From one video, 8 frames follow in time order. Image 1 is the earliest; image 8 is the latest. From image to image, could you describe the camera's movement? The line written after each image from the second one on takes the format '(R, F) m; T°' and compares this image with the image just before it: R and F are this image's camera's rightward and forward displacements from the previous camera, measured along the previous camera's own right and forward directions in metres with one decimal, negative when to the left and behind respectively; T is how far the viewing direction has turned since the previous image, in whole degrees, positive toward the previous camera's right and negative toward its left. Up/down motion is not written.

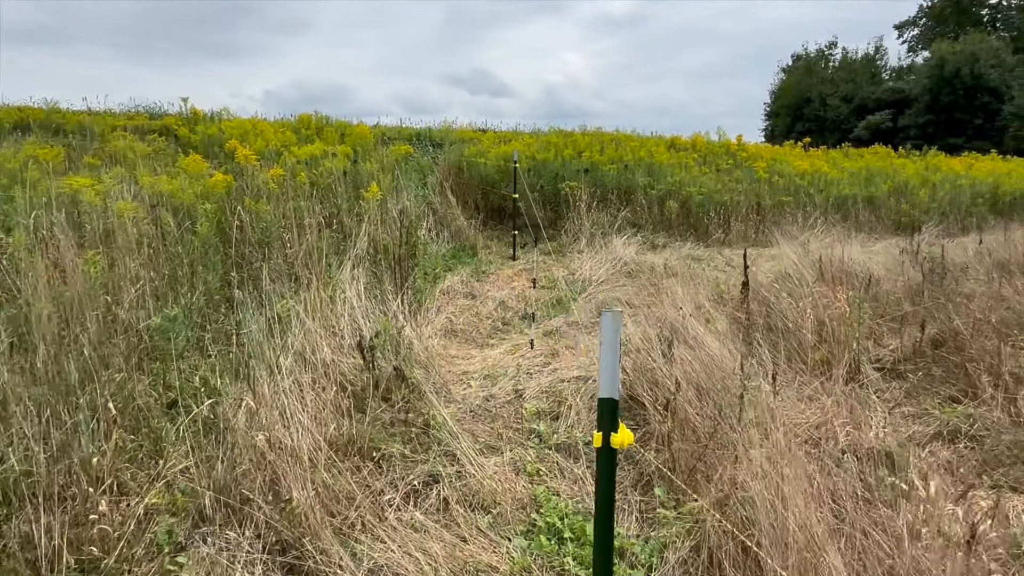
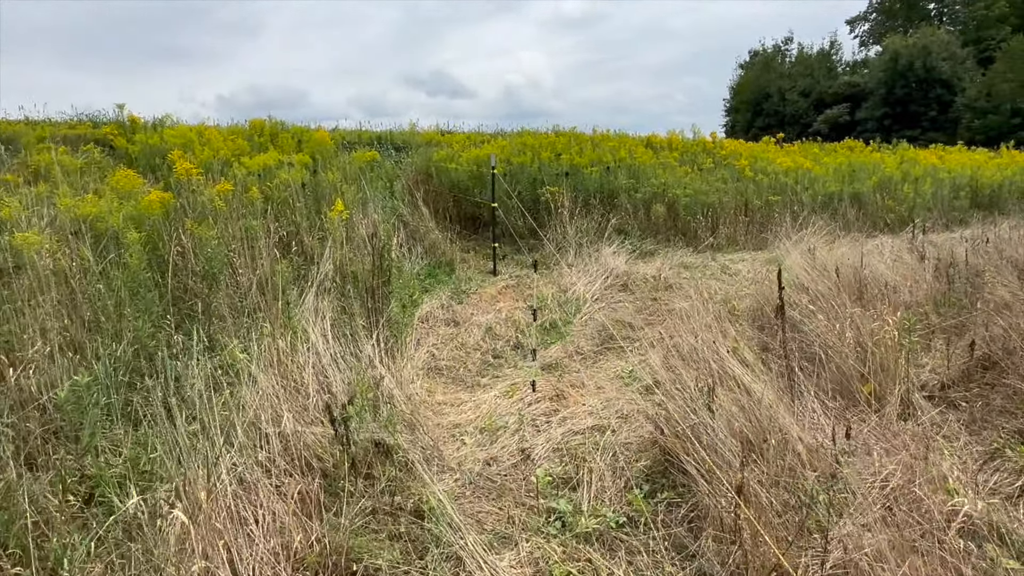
(-0.2, +0.6) m; +3°
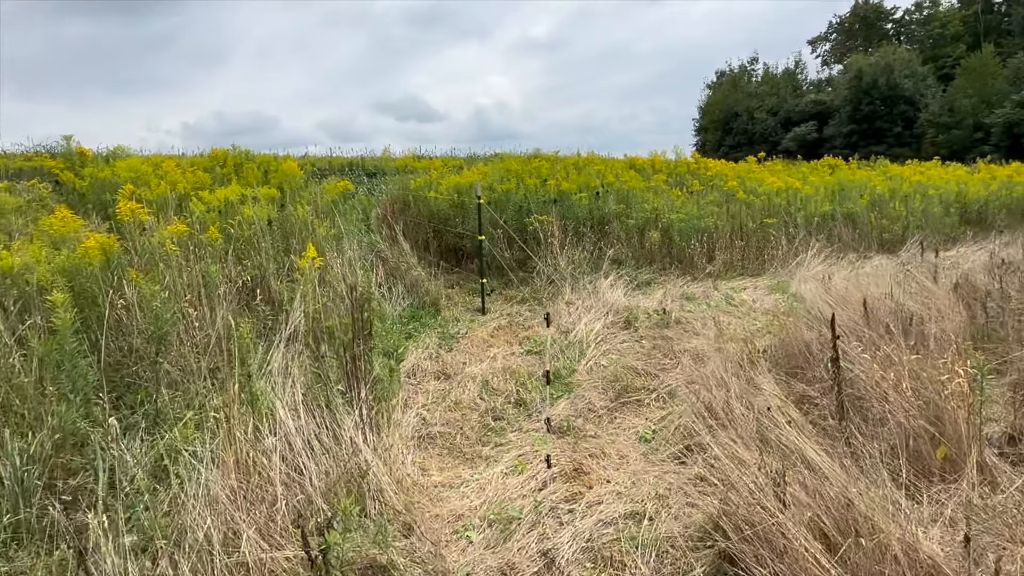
(-0.1, +0.5) m; +2°
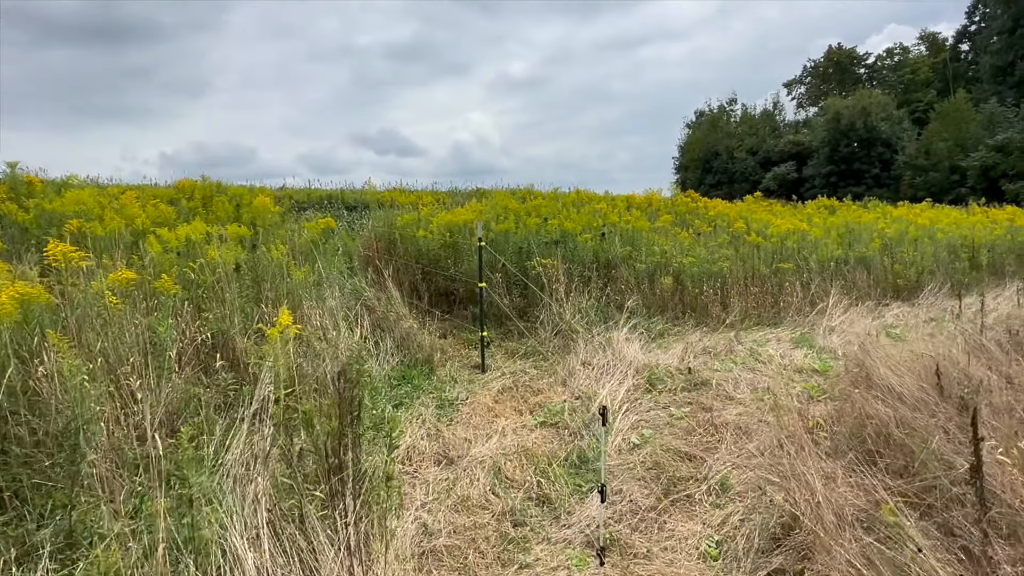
(-0.2, +0.7) m; +2°
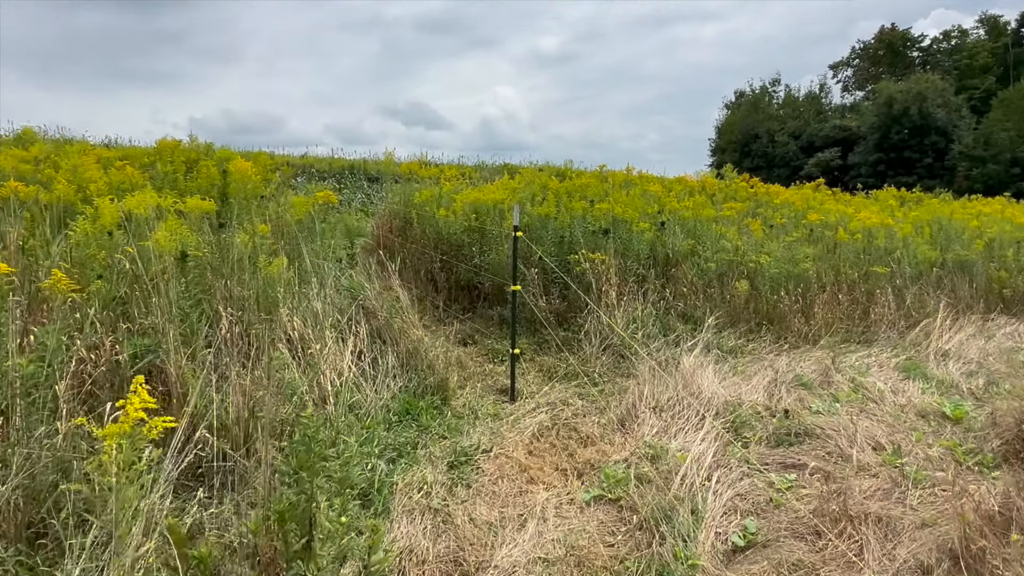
(-0.1, +1.2) m; -2°
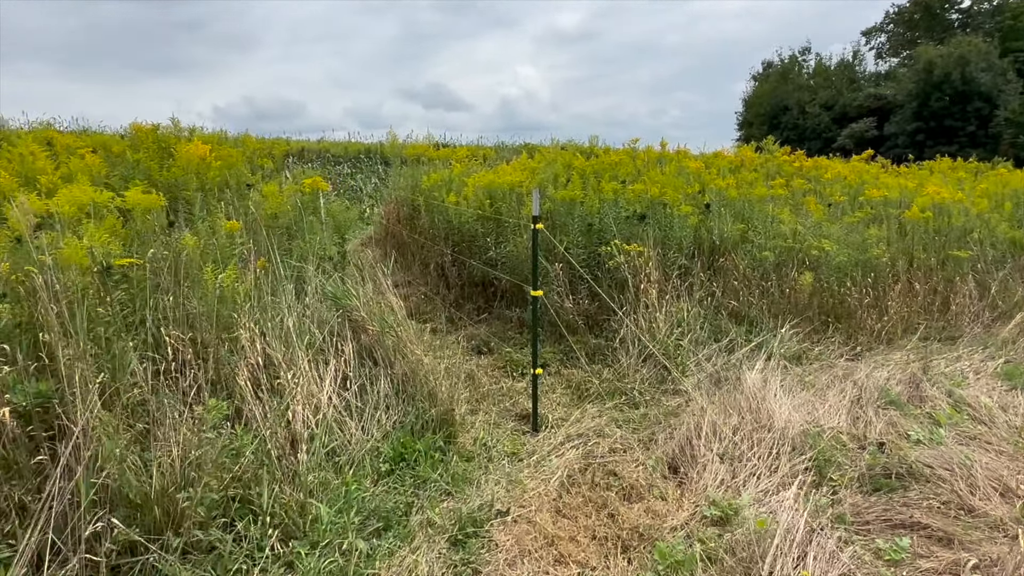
(0.0, +0.8) m; -2°
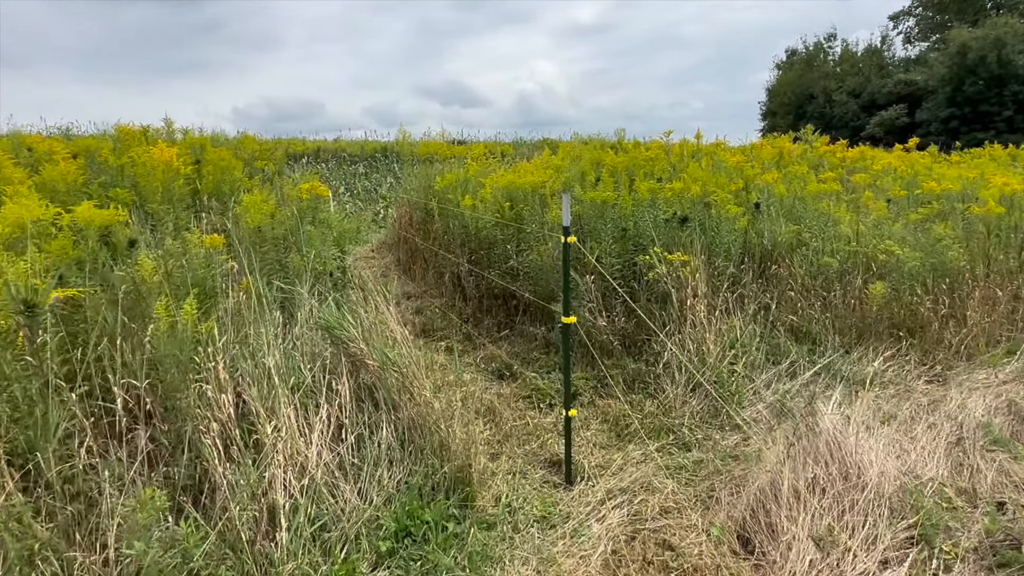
(0.0, +0.5) m; -2°
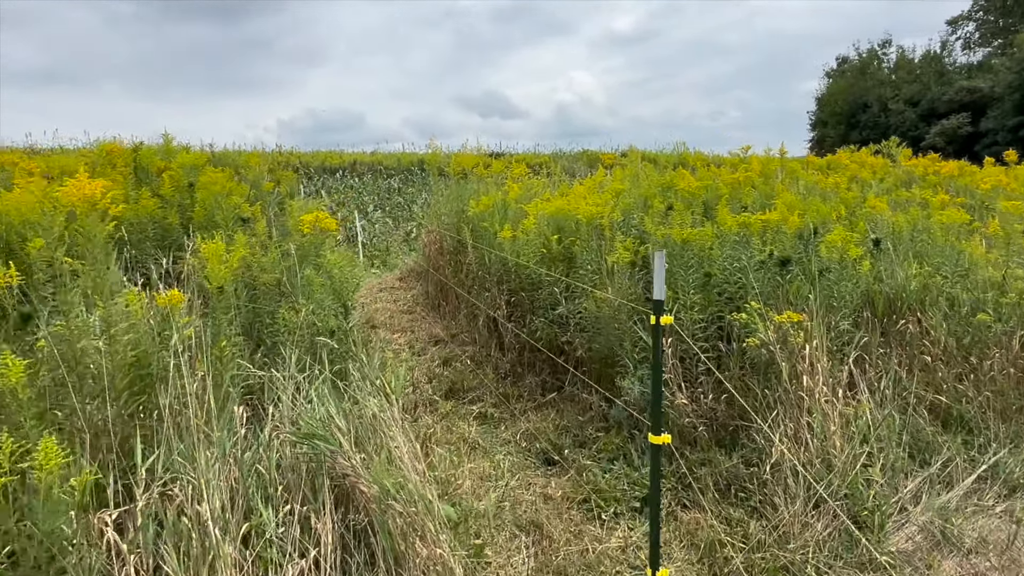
(-0.1, +0.8) m; -3°
